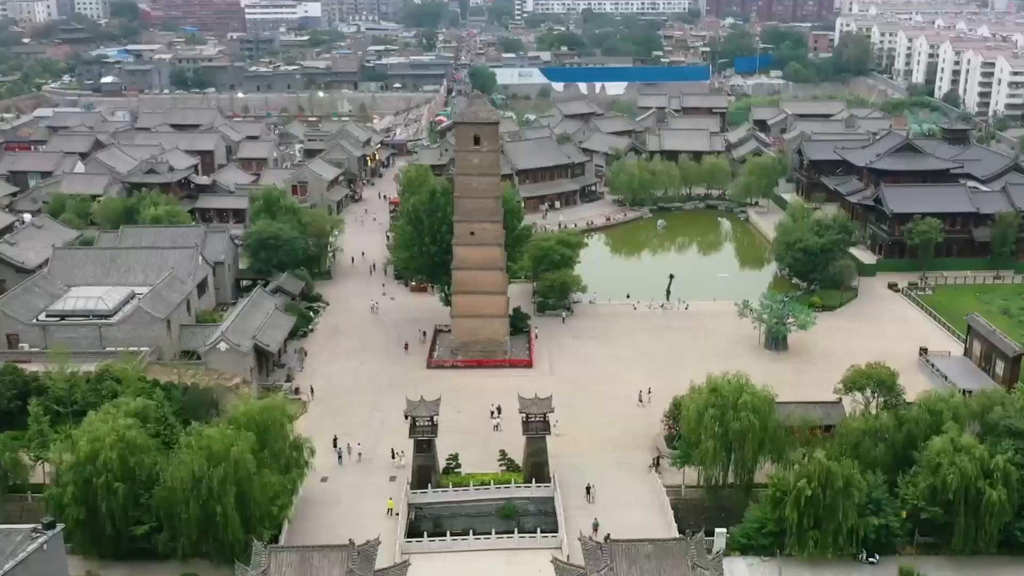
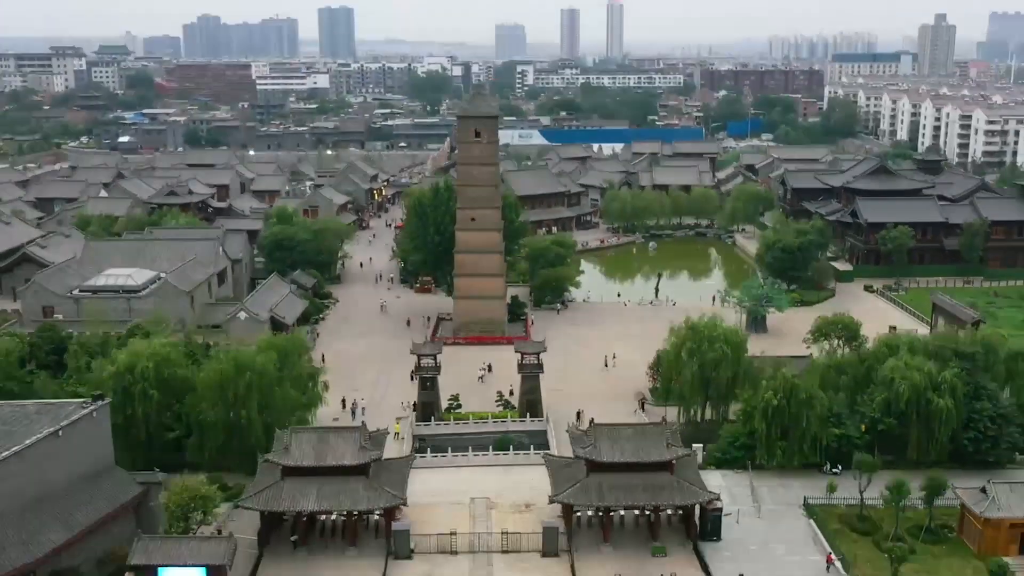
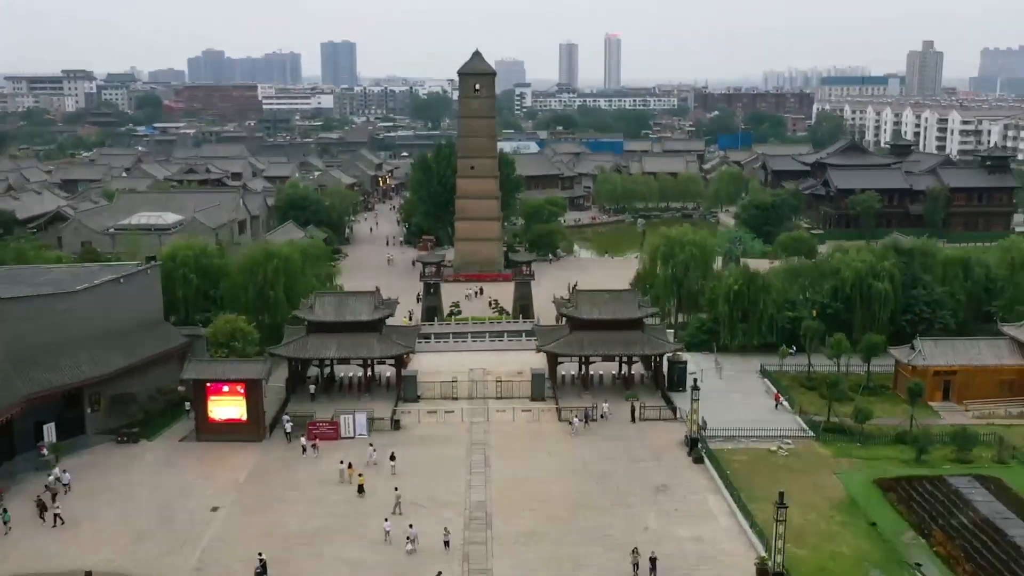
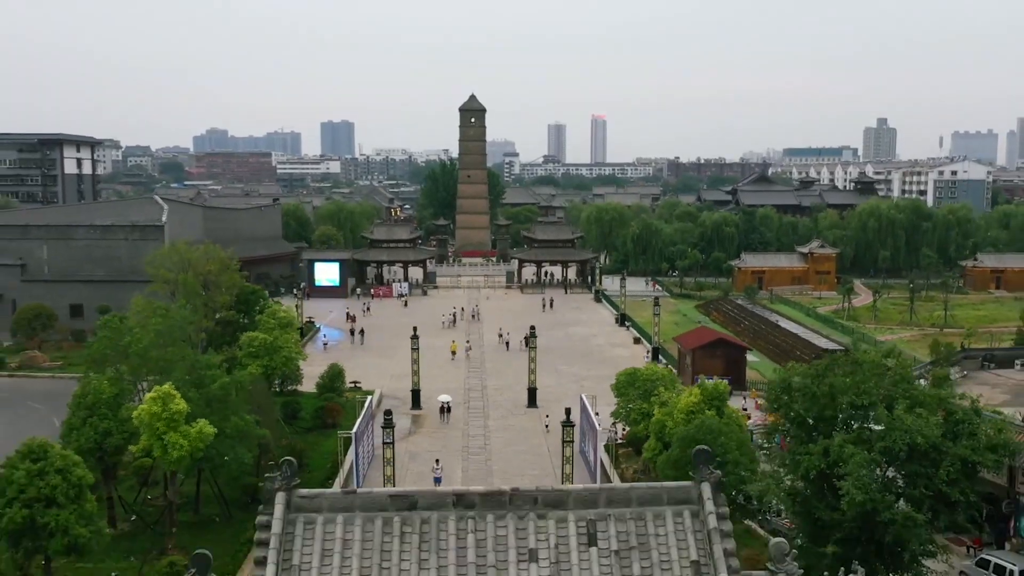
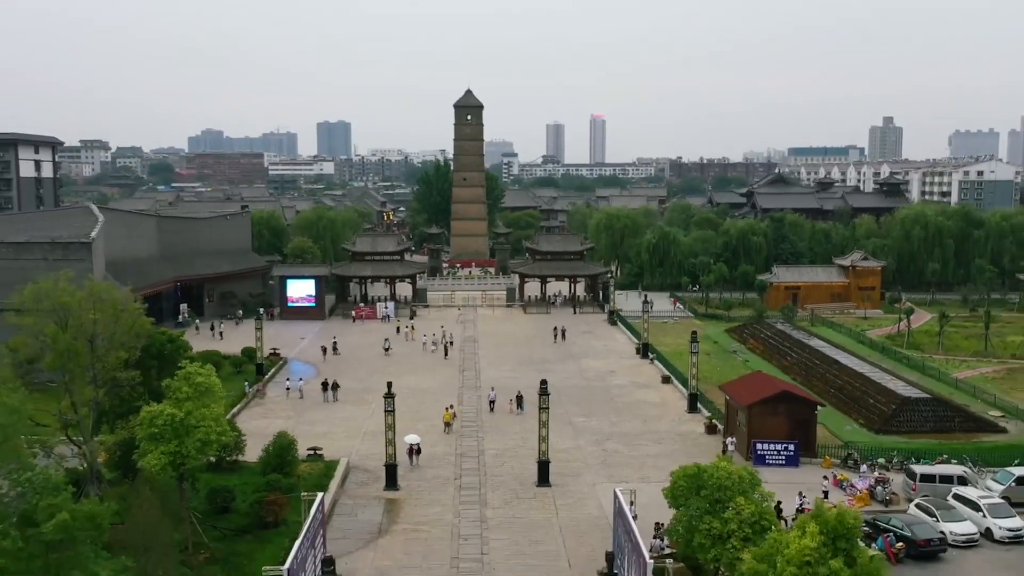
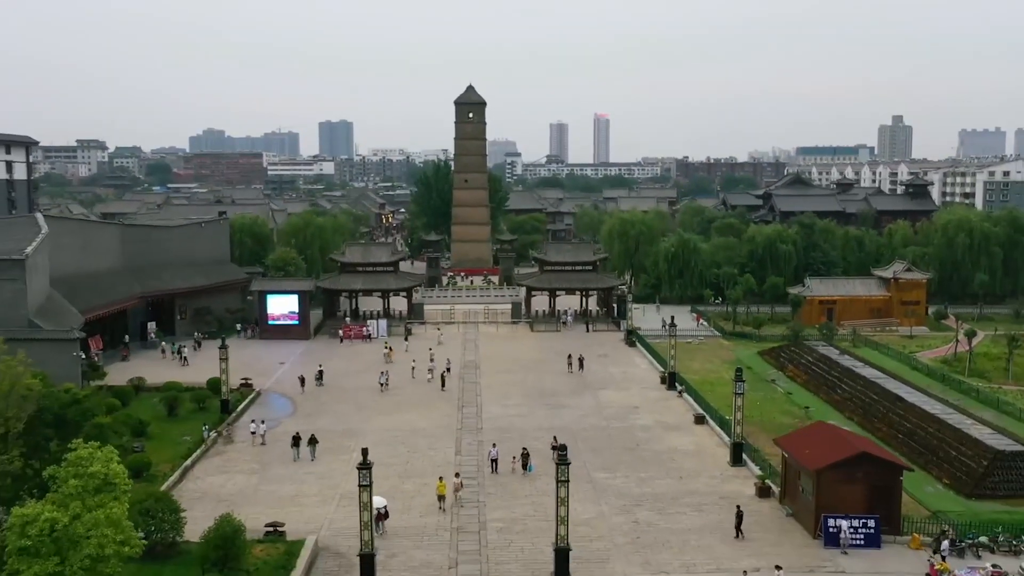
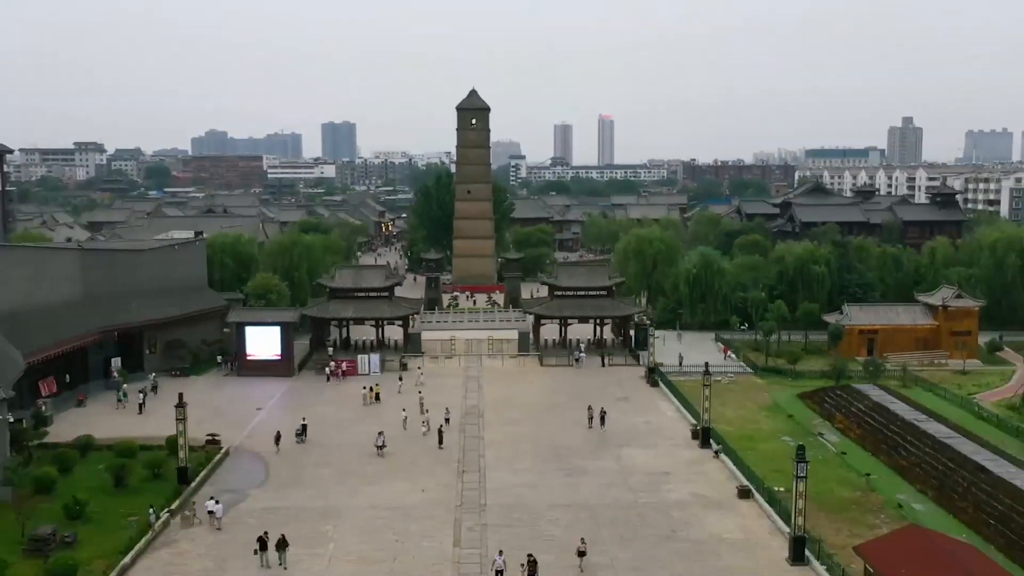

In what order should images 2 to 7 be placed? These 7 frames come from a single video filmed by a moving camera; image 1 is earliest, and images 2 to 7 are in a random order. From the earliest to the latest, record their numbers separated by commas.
2, 3, 7, 6, 5, 4
